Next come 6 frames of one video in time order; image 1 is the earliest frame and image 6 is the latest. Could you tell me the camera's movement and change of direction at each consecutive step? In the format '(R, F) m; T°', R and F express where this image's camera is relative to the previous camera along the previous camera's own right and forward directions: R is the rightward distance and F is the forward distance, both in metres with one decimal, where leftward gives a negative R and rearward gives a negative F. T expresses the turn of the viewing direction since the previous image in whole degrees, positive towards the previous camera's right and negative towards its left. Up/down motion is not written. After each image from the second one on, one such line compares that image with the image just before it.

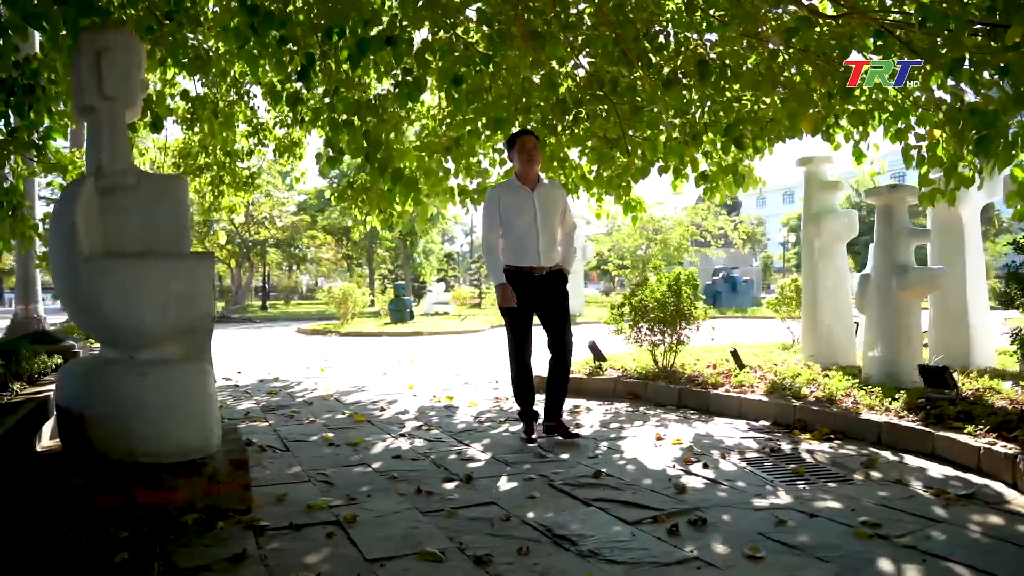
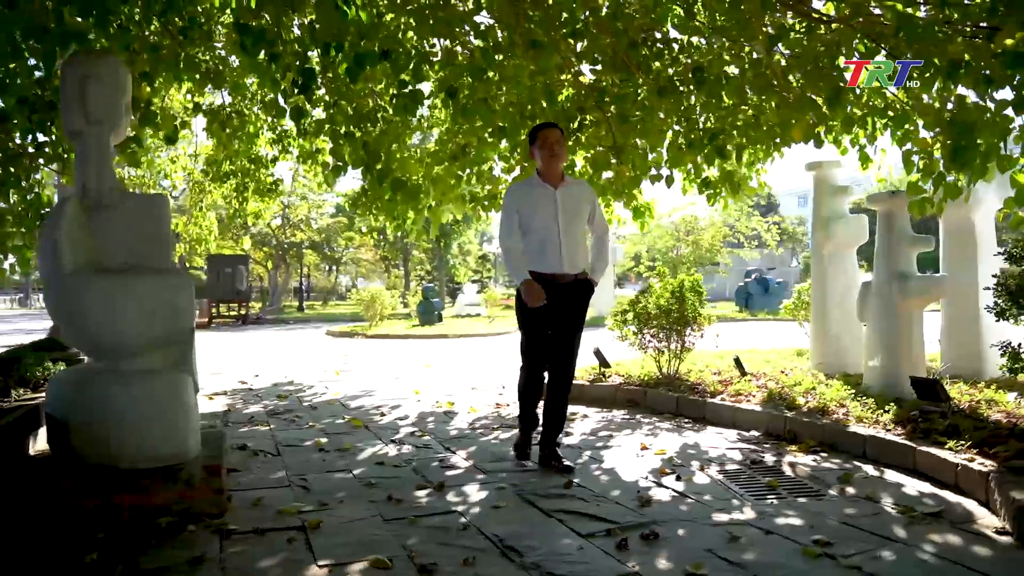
(+0.4, 0.0) m; -4°
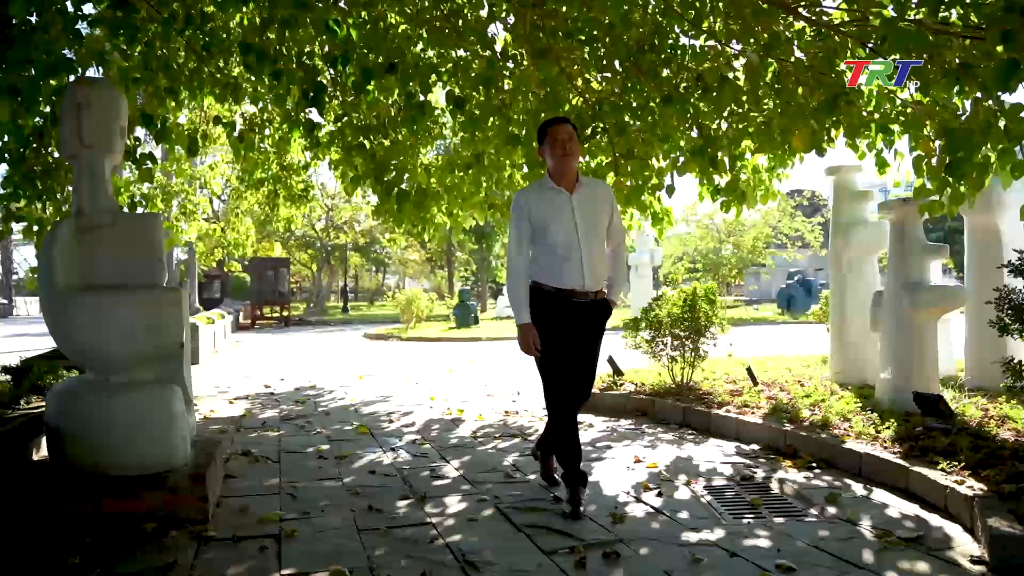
(+0.4, 0.0) m; -5°
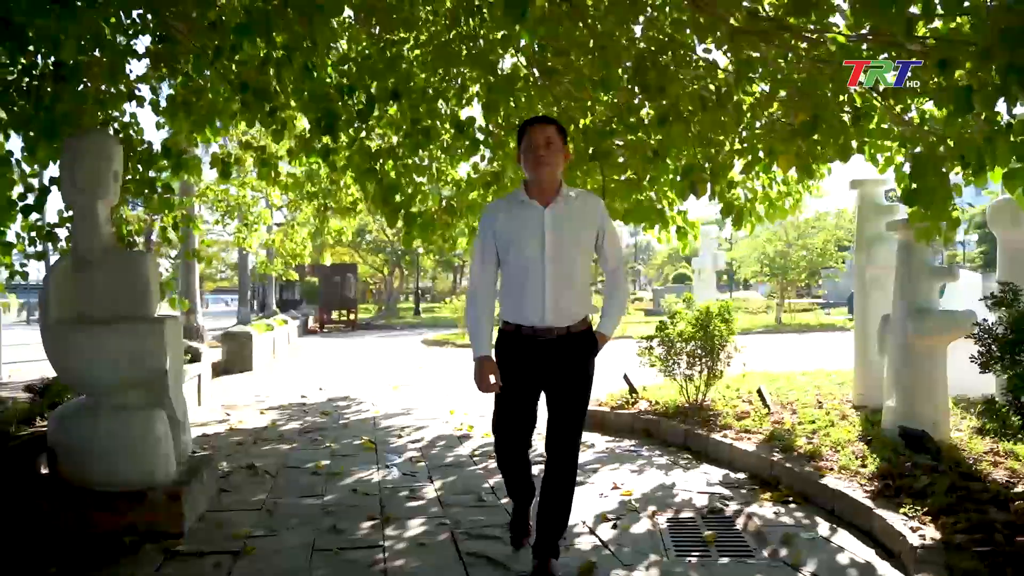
(+0.8, 0.0) m; -8°
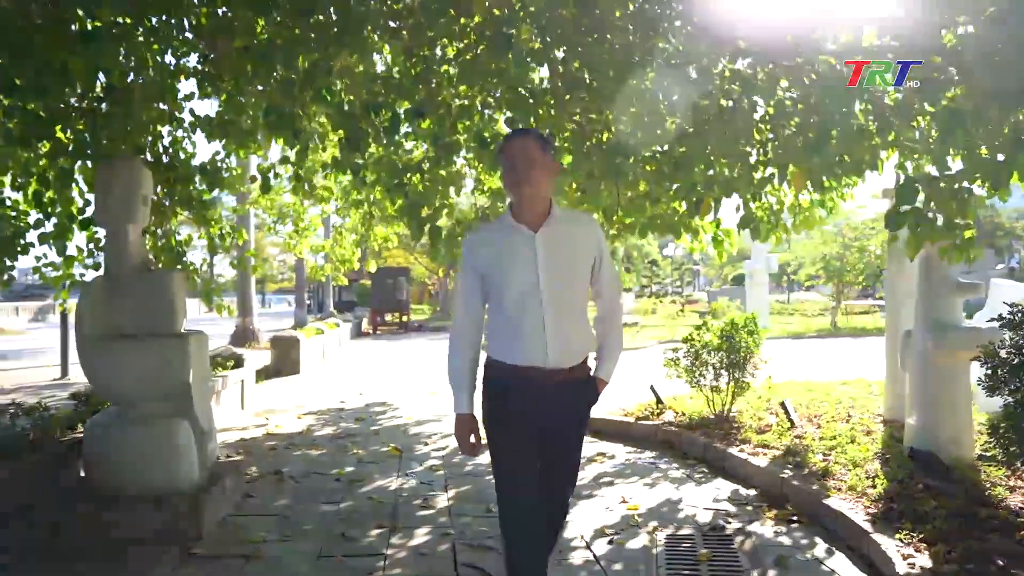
(+0.4, -0.1) m; -5°
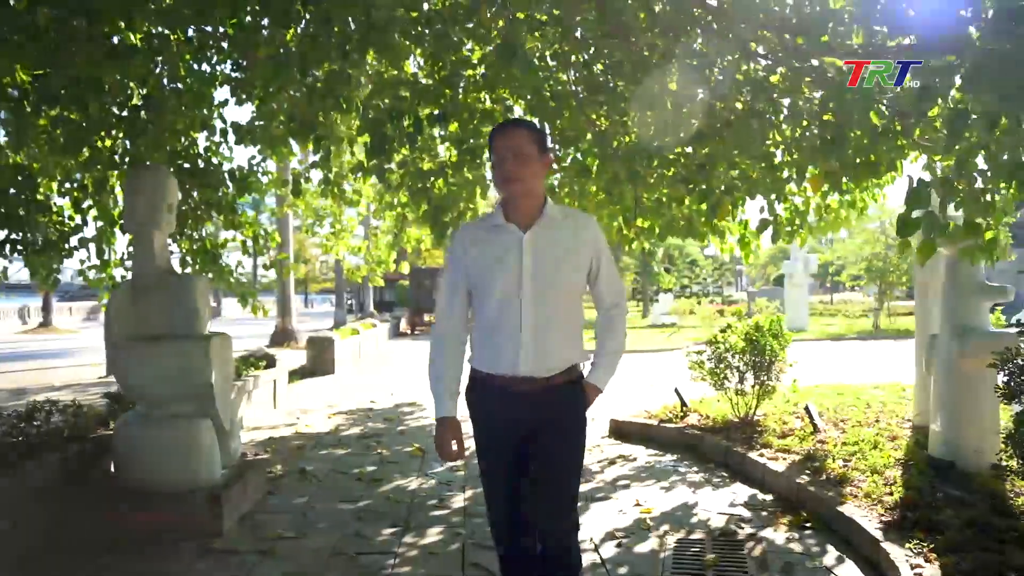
(+0.2, 0.0) m; -3°
